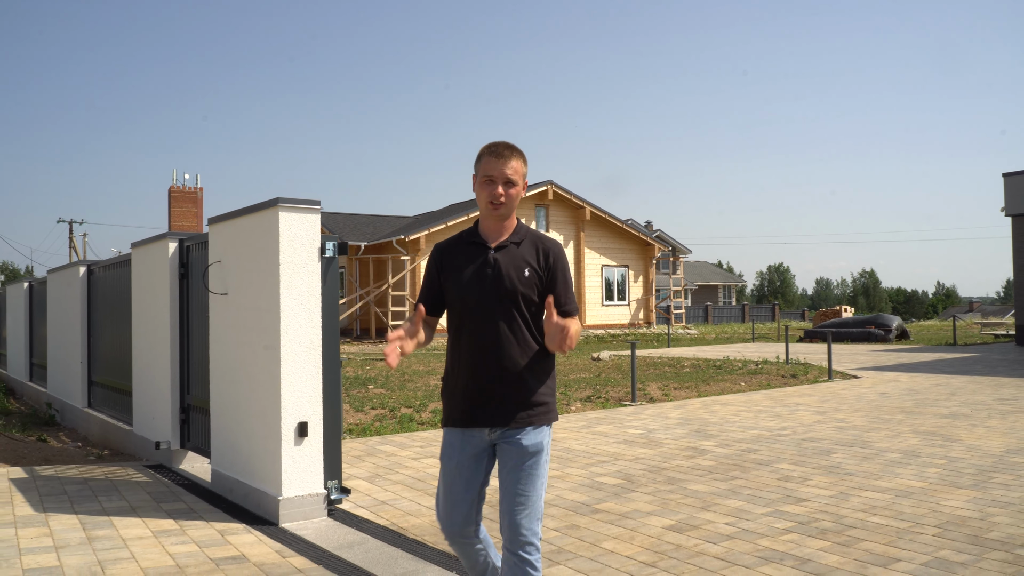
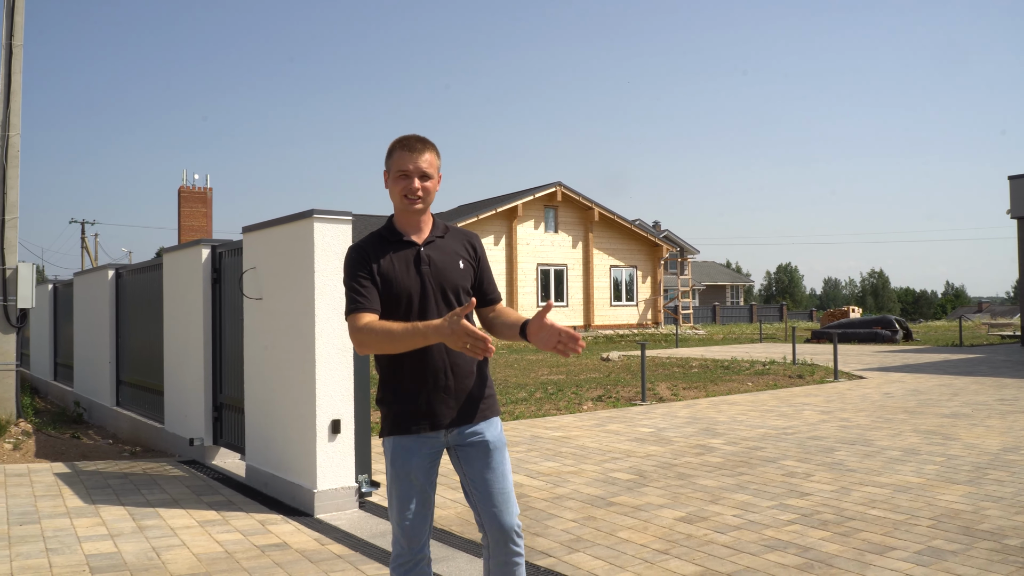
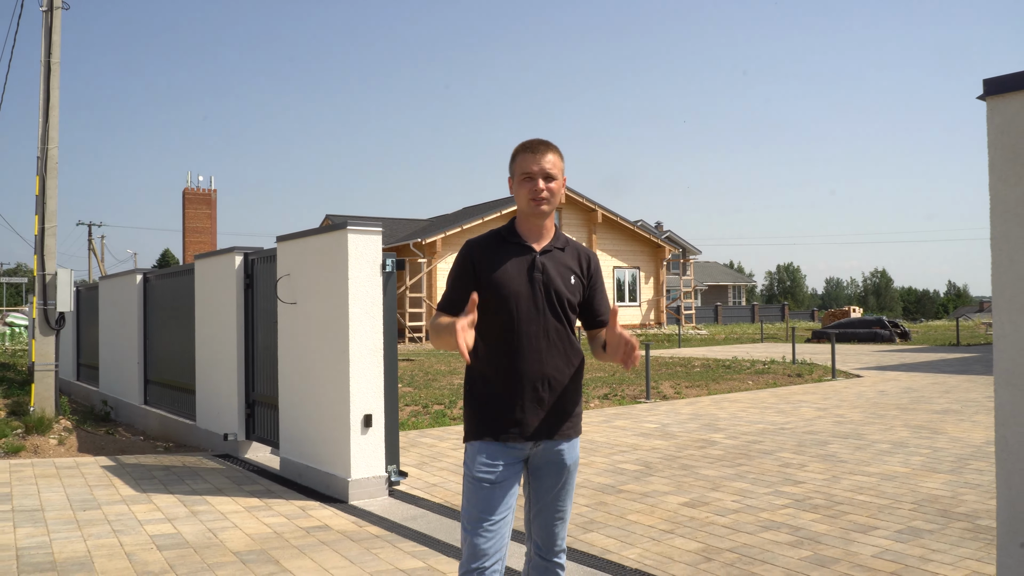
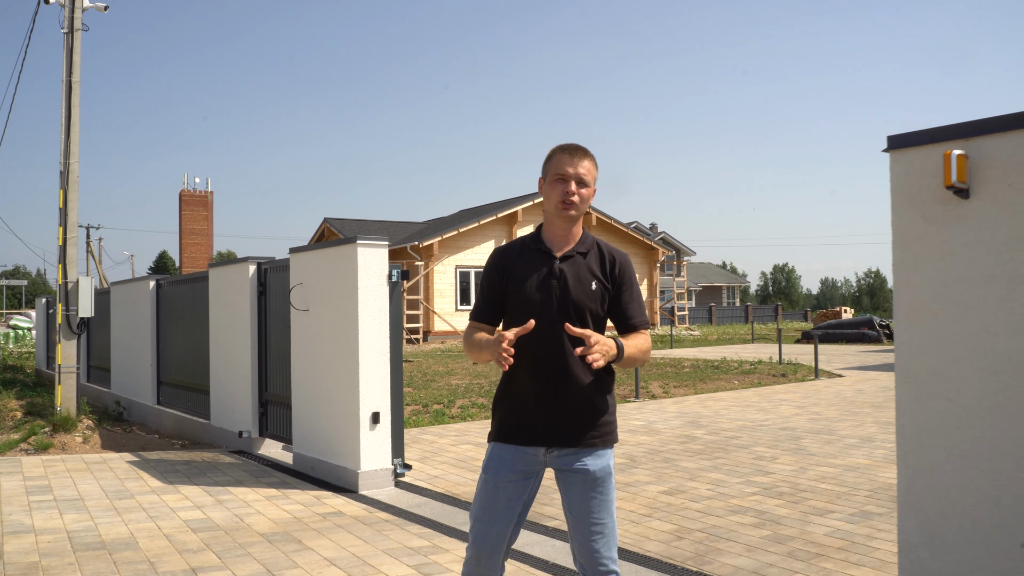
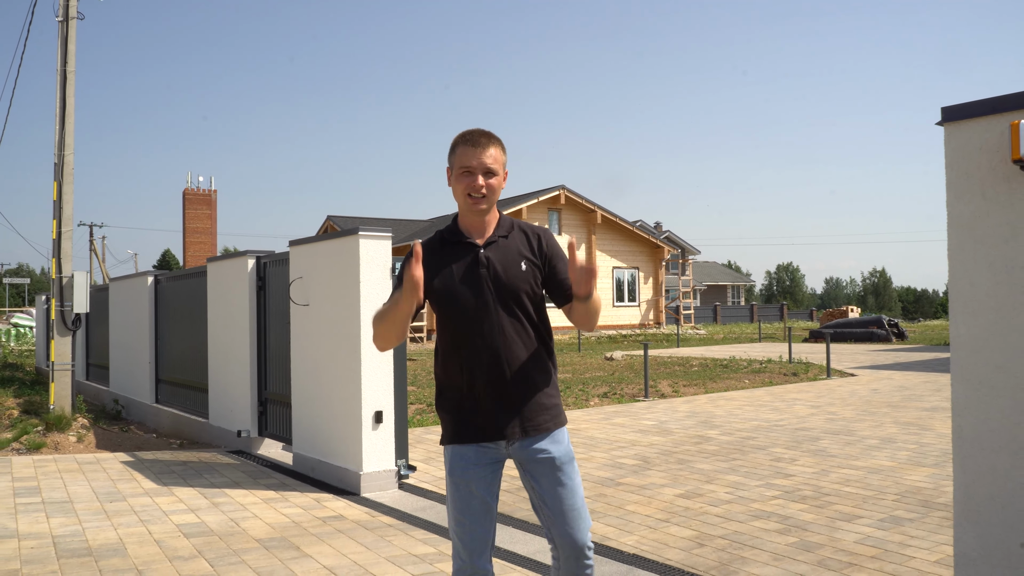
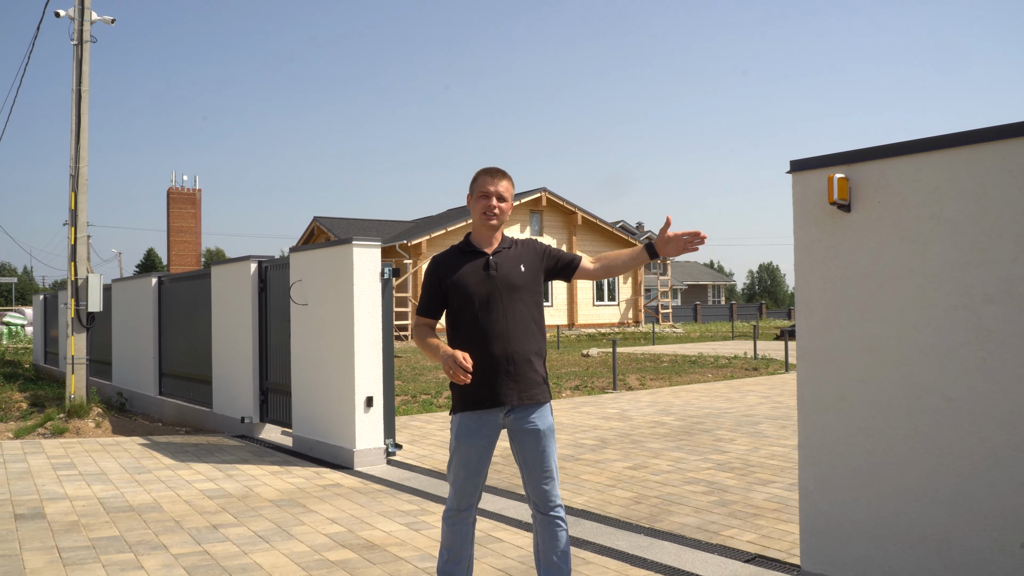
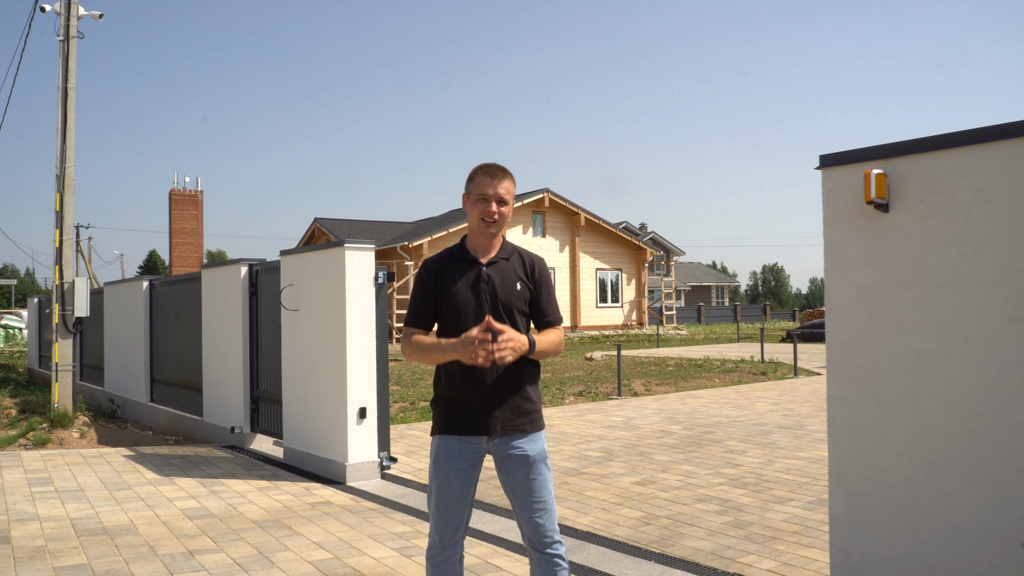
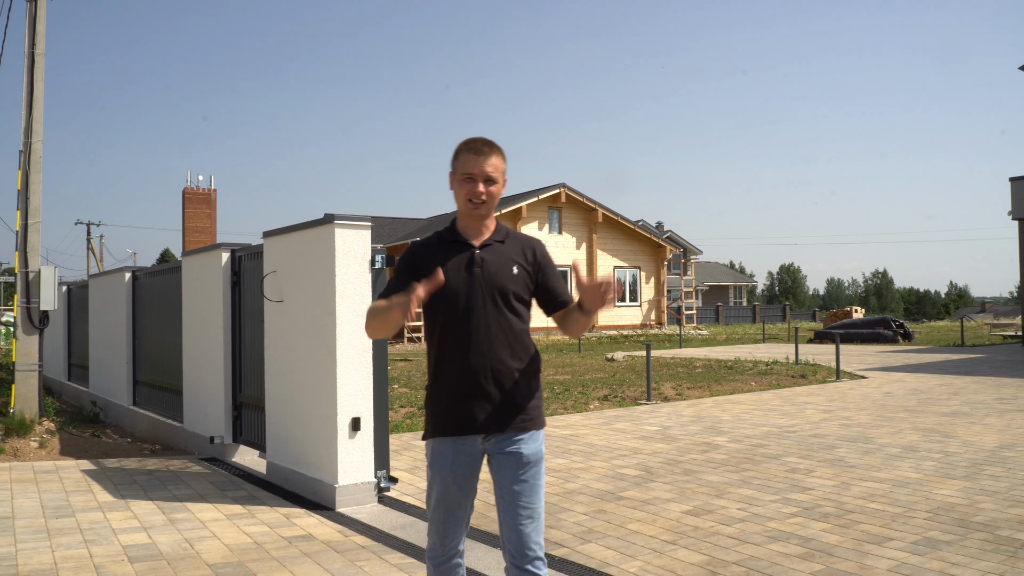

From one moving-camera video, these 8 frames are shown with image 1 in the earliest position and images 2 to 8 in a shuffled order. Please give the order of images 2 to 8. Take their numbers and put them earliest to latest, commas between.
2, 8, 3, 5, 4, 7, 6
